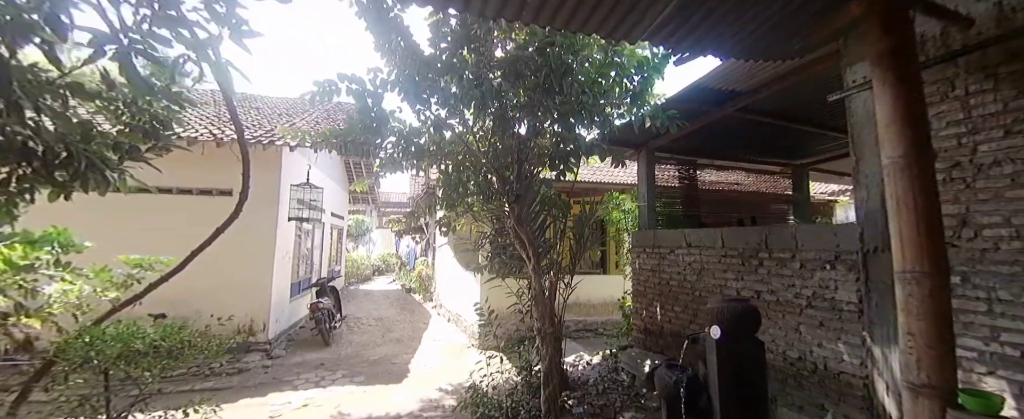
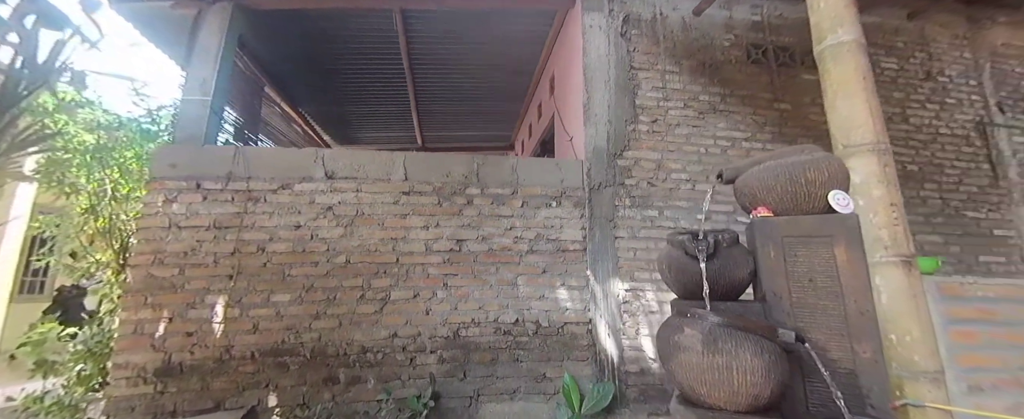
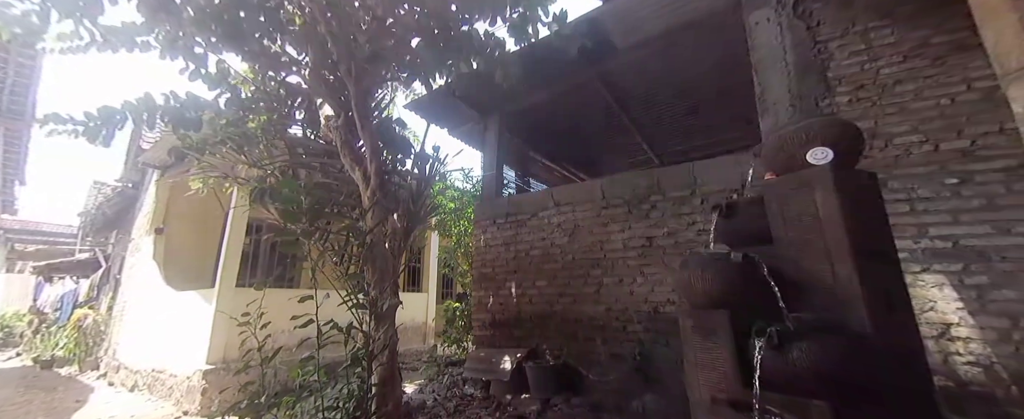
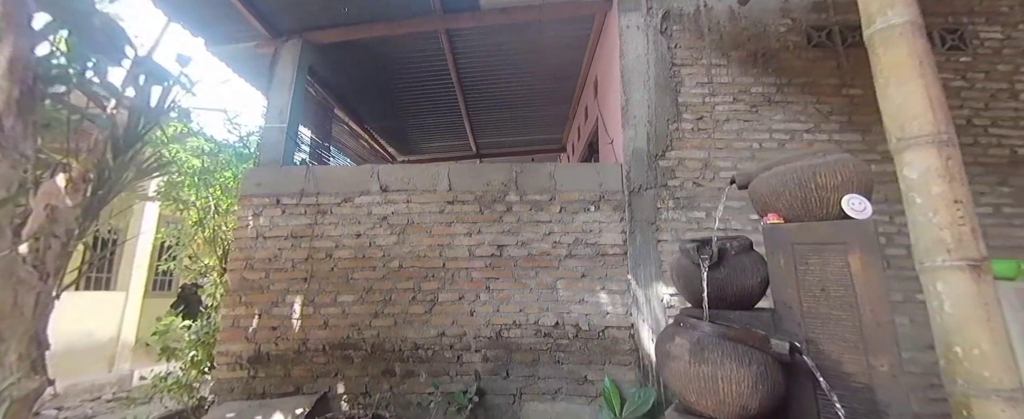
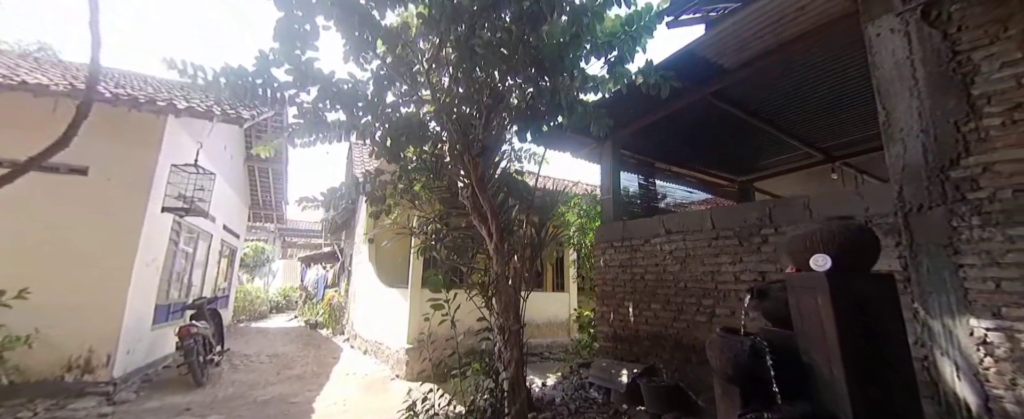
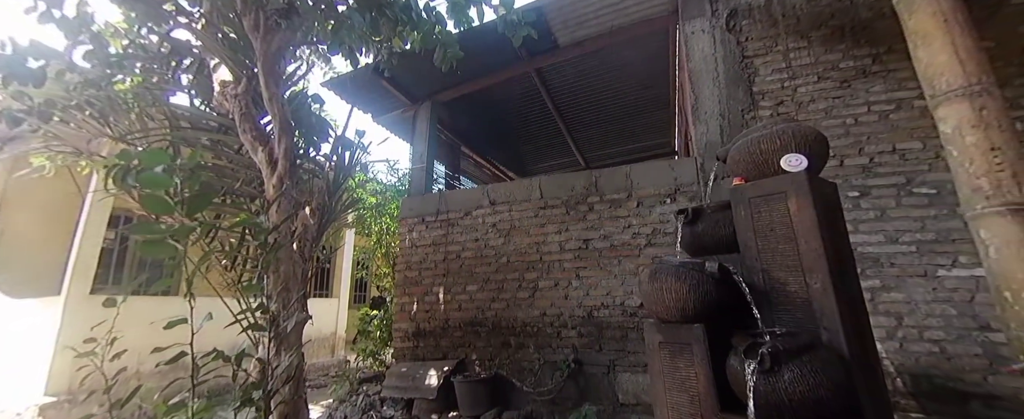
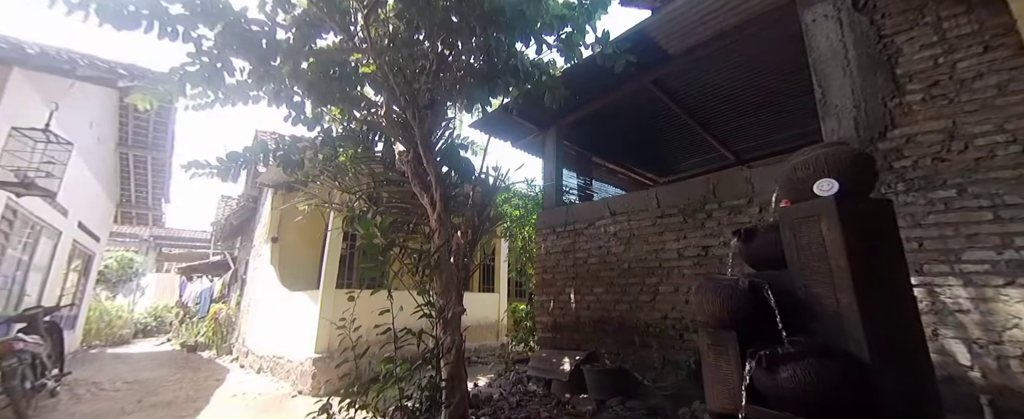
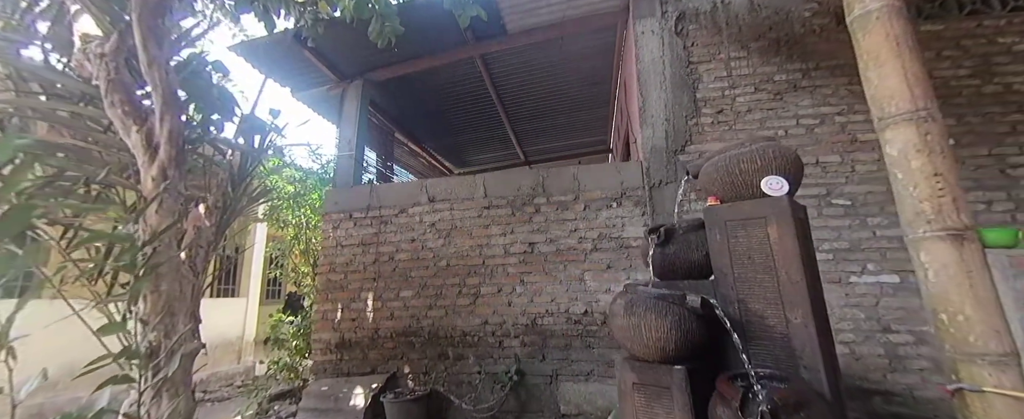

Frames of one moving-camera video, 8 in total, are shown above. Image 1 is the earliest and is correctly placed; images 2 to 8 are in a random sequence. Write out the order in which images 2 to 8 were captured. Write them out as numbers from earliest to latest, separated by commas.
5, 7, 3, 6, 8, 4, 2
